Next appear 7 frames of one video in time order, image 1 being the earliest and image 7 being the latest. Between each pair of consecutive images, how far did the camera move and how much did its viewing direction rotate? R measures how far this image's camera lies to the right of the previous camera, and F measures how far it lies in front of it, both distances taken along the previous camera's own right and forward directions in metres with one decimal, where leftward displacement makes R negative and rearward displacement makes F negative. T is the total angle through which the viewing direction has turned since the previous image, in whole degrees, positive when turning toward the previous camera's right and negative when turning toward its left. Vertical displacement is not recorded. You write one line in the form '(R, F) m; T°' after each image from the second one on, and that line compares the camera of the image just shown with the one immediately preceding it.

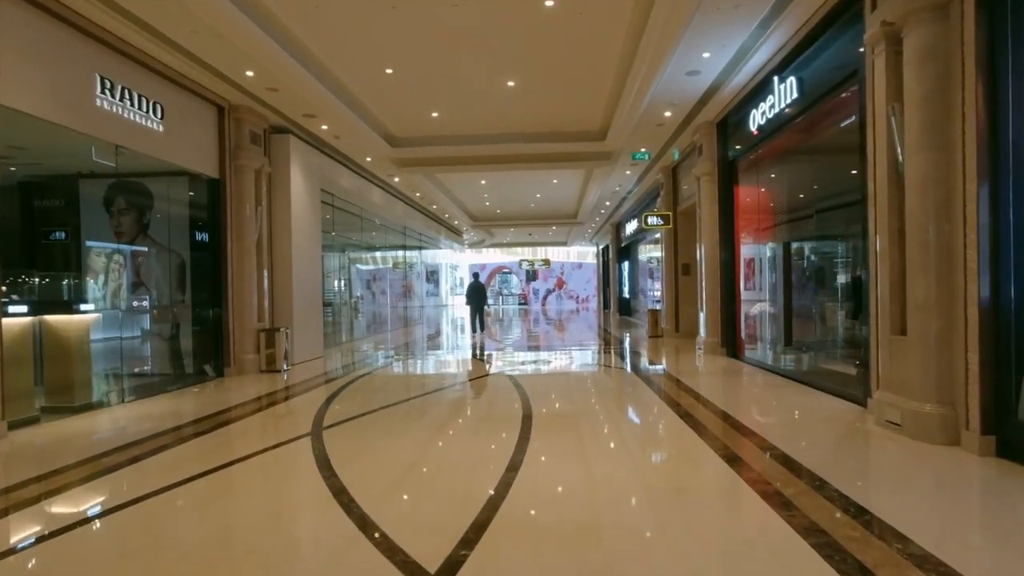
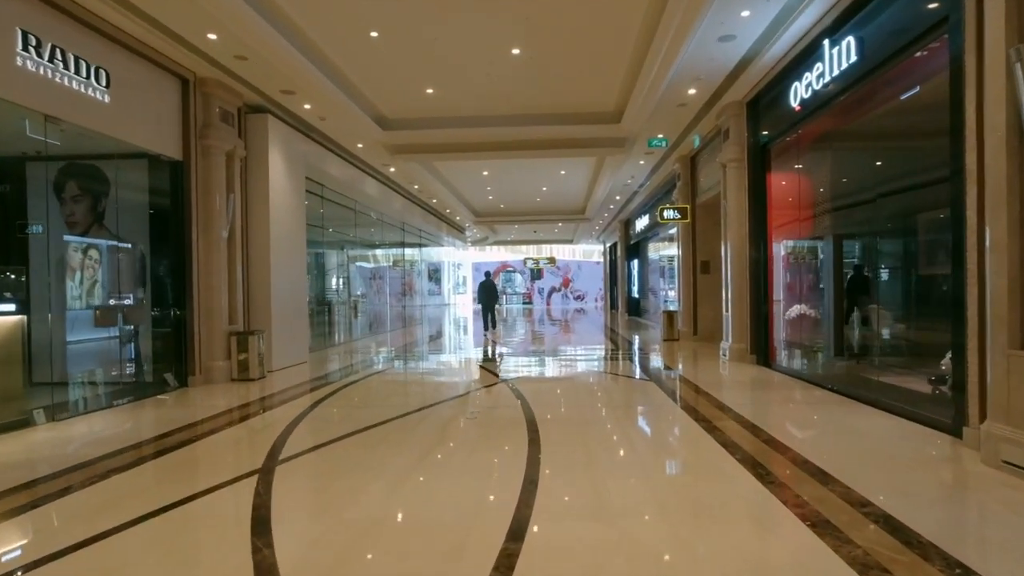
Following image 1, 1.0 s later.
(0.0, +0.9) m; 0°
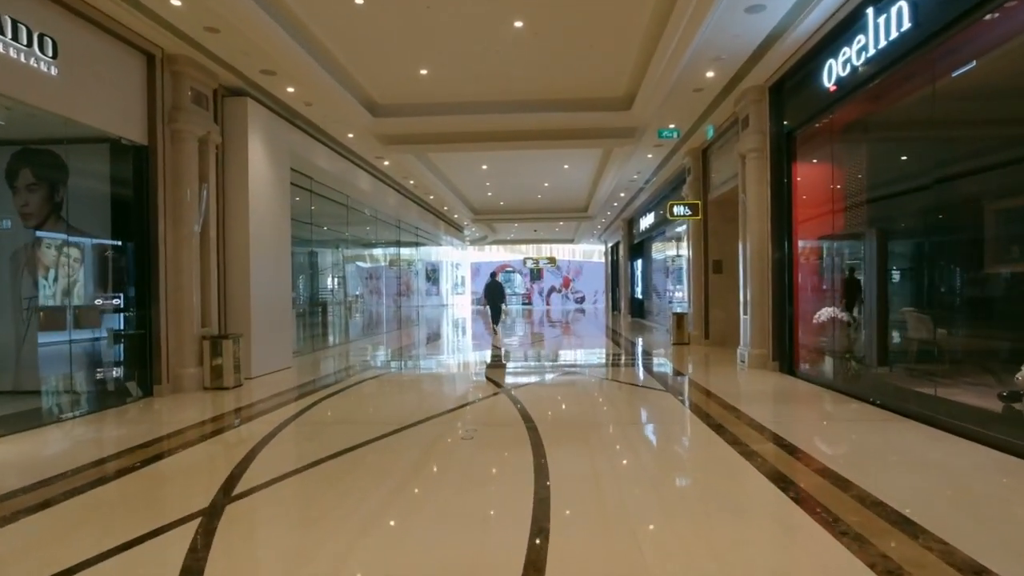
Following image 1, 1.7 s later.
(0.0, +0.6) m; 0°
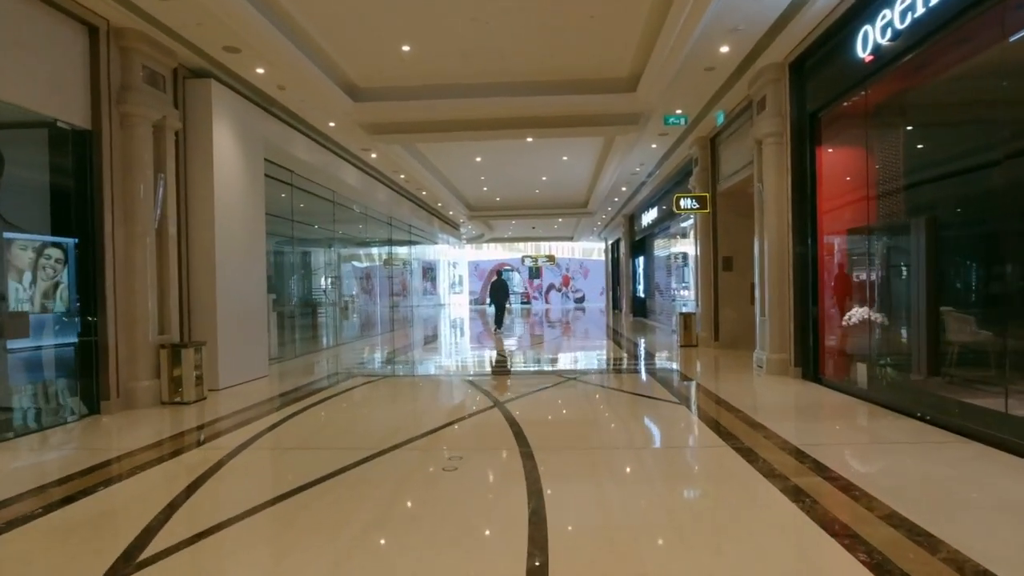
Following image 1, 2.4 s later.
(+0.1, +0.6) m; 0°
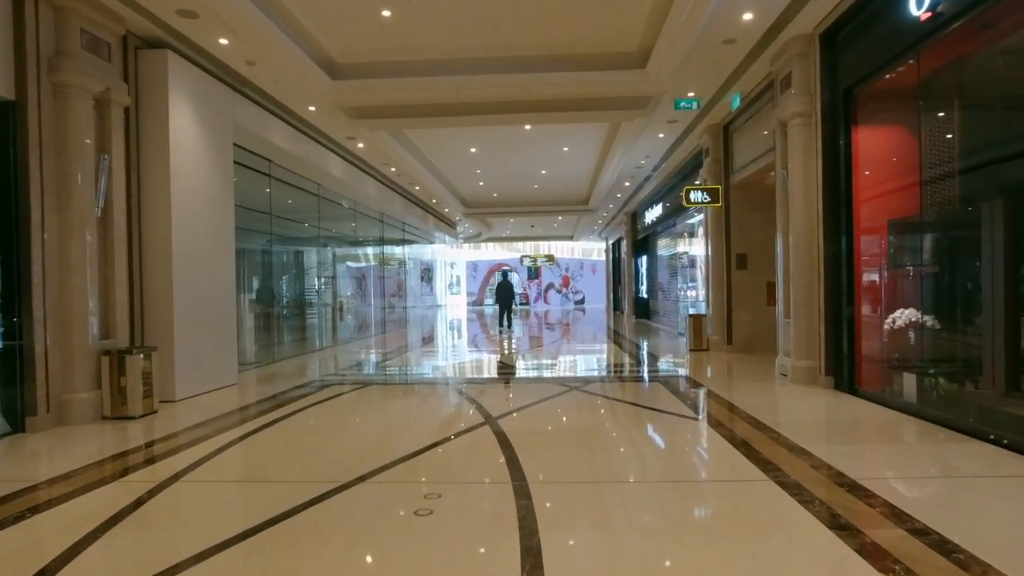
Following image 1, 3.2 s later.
(0.0, +0.7) m; 0°
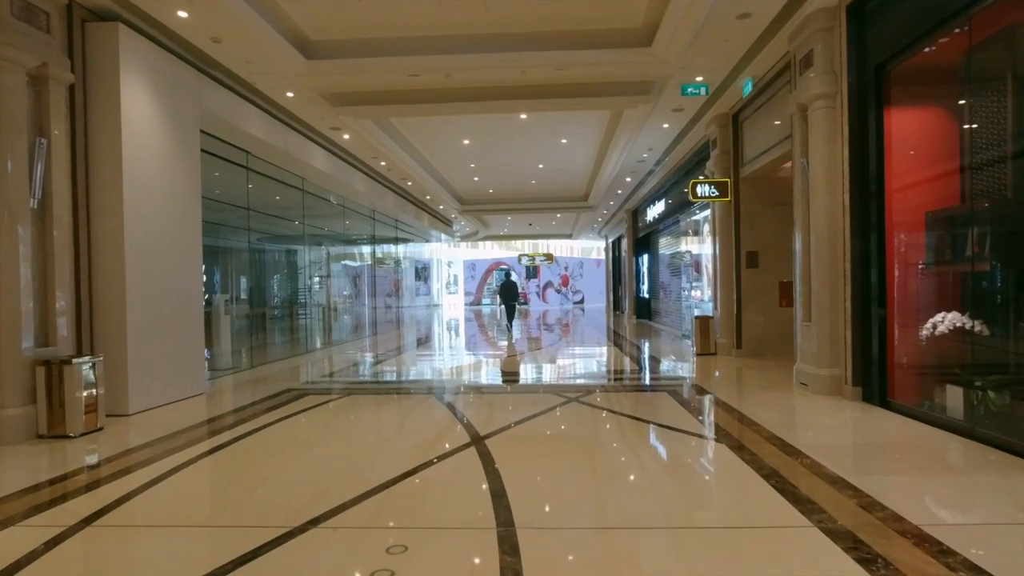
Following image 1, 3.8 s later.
(+0.1, +0.5) m; 0°
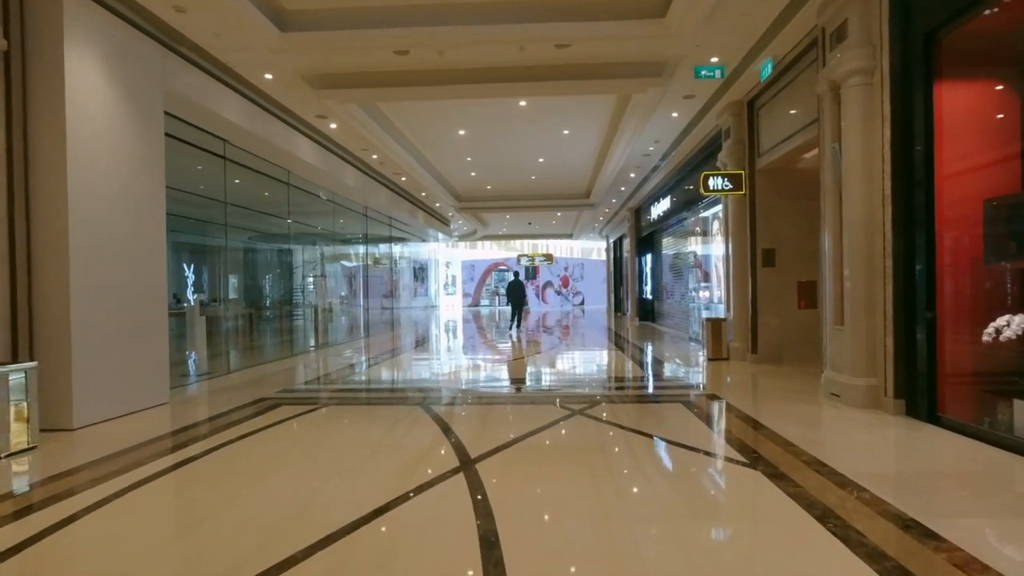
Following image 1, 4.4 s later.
(0.0, +0.6) m; 0°
